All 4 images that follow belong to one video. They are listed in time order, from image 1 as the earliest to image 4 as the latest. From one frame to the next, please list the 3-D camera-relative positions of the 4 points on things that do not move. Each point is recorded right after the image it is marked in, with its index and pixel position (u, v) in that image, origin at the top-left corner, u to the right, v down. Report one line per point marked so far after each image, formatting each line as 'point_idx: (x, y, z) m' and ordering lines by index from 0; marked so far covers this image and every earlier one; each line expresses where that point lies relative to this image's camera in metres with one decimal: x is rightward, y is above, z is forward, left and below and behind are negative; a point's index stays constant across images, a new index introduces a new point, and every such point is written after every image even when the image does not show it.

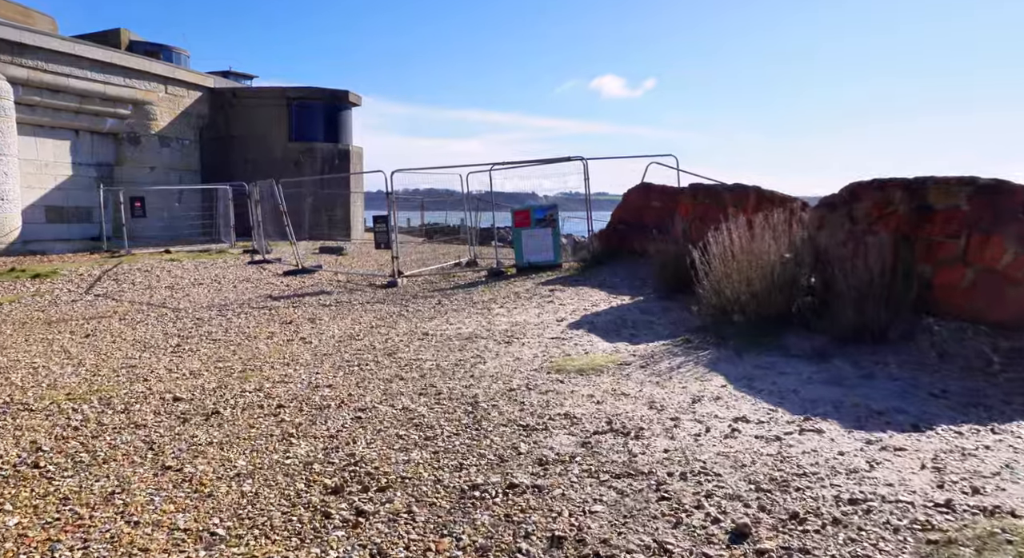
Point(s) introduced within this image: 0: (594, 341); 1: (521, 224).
0: (+0.6, -0.5, +5.4) m
1: (+0.1, +0.8, +10.9) m
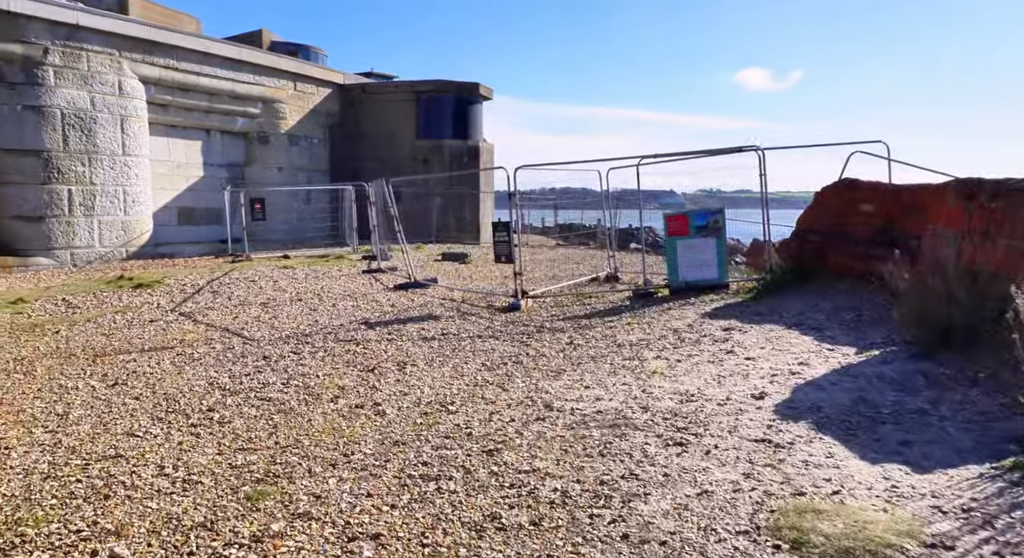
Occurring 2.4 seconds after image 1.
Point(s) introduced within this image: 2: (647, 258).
0: (+1.4, -0.8, +3.1) m
1: (+1.9, +0.5, +8.6) m
2: (+2.7, +0.4, +14.3) m
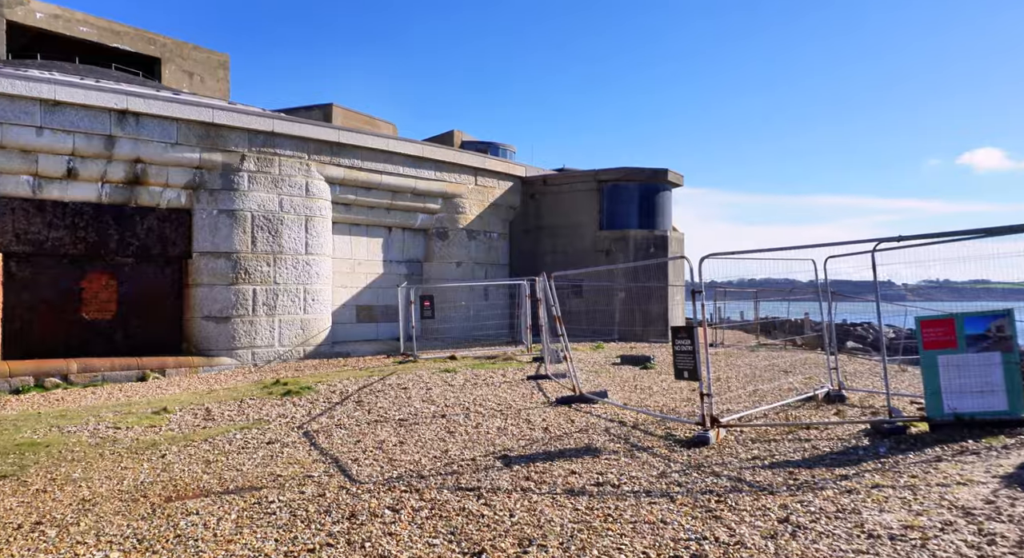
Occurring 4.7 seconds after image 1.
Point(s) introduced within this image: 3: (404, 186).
0: (+1.5, -1.1, +0.8) m
1: (+3.5, -0.5, +6.1) m
2: (+5.7, -1.3, +11.3) m
3: (-2.8, +2.4, +18.7) m
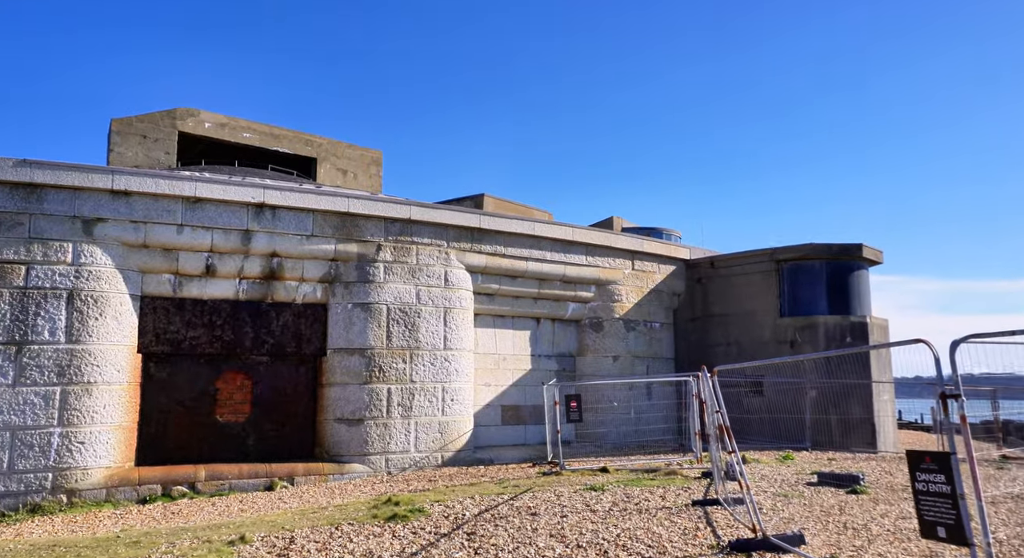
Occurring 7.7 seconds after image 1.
0: (+1.0, -1.0, -1.7) m
1: (+4.1, -0.9, +3.1) m
2: (+7.5, -2.3, +7.5) m
3: (+0.9, +0.1, +17.1) m
